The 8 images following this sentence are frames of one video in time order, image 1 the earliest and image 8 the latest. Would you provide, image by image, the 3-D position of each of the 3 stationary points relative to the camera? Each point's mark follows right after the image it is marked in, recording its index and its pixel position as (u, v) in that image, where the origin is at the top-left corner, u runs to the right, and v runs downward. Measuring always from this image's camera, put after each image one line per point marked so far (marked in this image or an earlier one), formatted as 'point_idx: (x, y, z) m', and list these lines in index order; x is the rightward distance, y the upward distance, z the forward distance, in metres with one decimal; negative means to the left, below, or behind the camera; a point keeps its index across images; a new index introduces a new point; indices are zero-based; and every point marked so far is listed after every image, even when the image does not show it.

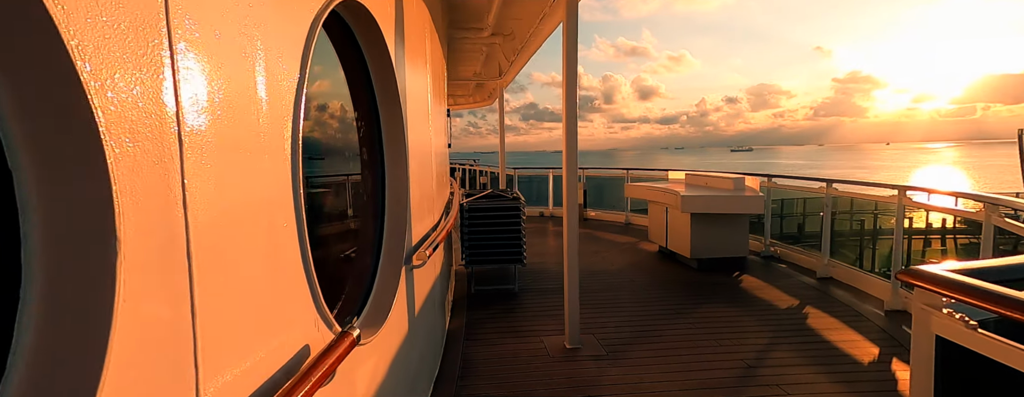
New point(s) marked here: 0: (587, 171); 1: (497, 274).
0: (+1.4, +0.5, +9.0) m
1: (-0.1, -0.7, +4.4) m
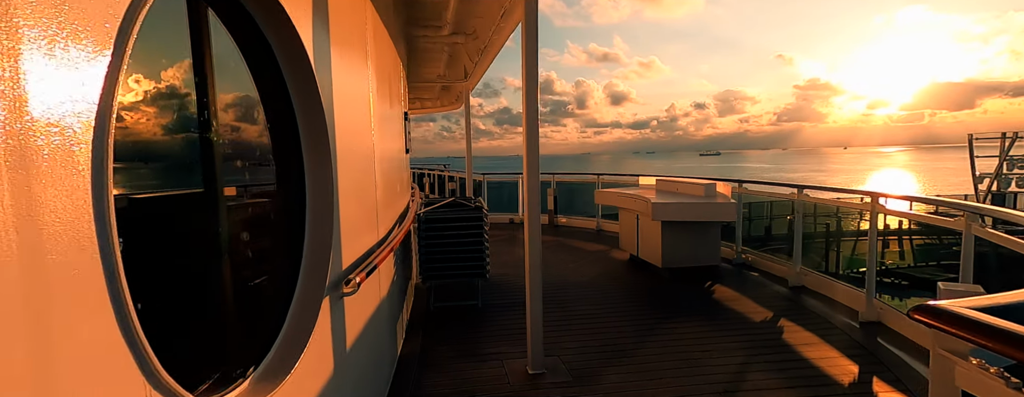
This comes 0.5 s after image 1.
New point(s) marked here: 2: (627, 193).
0: (+0.8, +0.4, +8.9) m
1: (-0.4, -0.8, +4.1) m
2: (+1.3, +0.1, +5.6) m
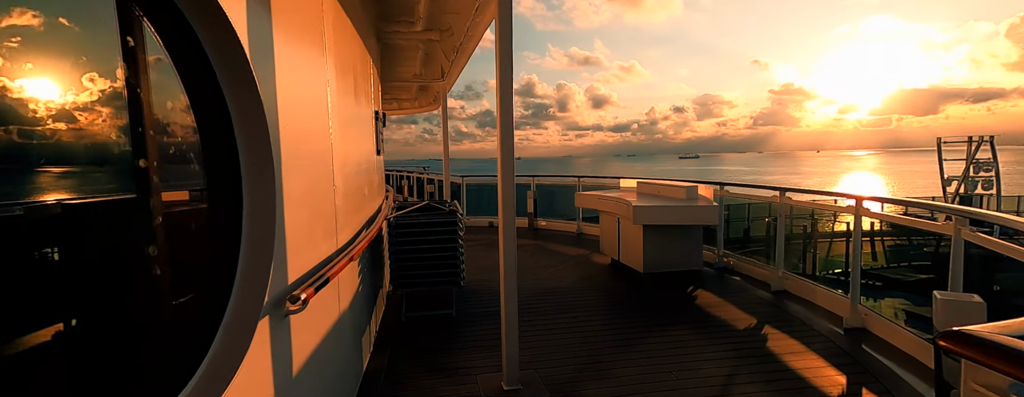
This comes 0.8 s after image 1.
0: (+0.5, +0.4, +8.7) m
1: (-0.6, -0.8, +3.9) m
2: (+1.1, 0.0, +5.5) m
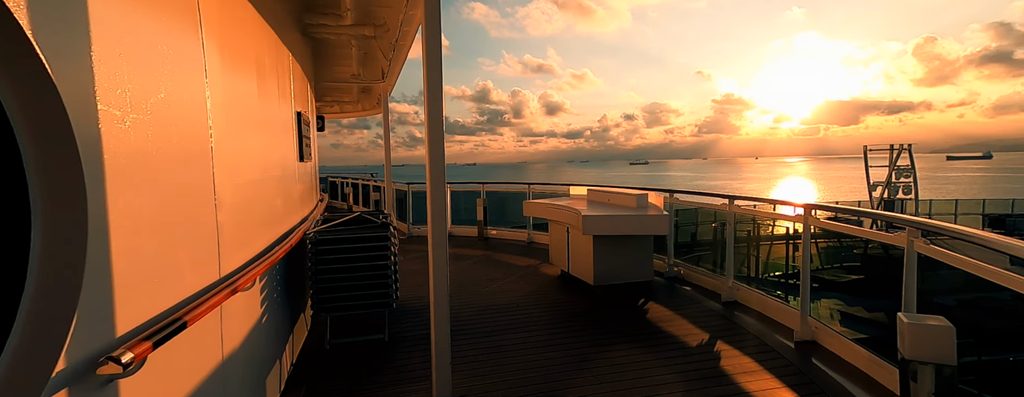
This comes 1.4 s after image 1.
0: (-0.4, +0.2, +8.4) m
1: (-1.1, -0.9, +3.5) m
2: (+0.5, -0.1, +5.3) m
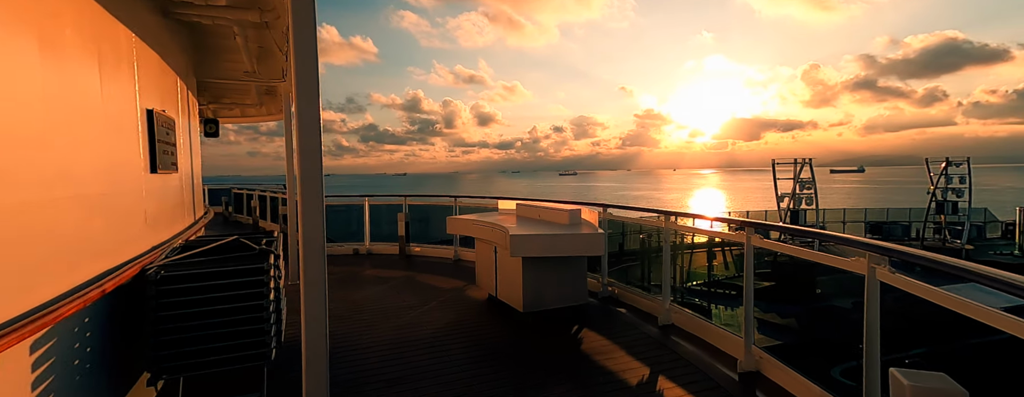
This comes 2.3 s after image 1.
0: (-1.7, 0.0, +7.8) m
1: (-1.6, -1.0, +2.8) m
2: (-0.3, -0.2, +4.8) m
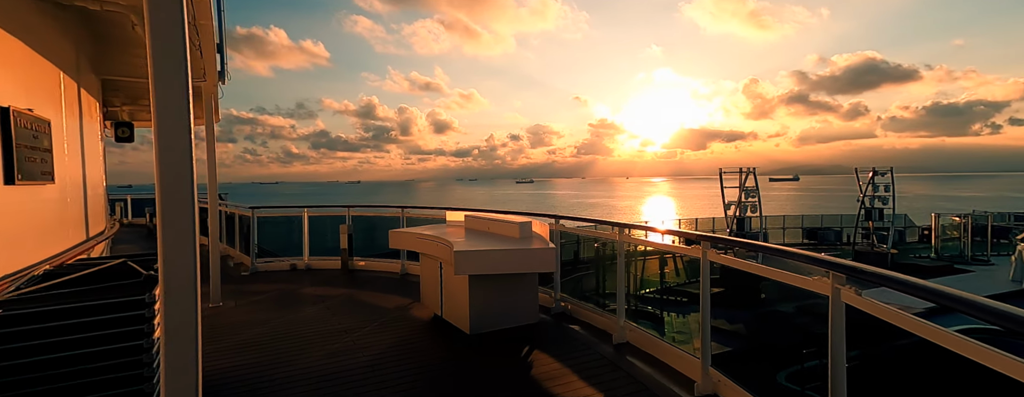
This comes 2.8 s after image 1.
0: (-2.4, -0.2, +7.3) m
1: (-1.9, -1.1, +2.4) m
2: (-0.8, -0.3, +4.5) m
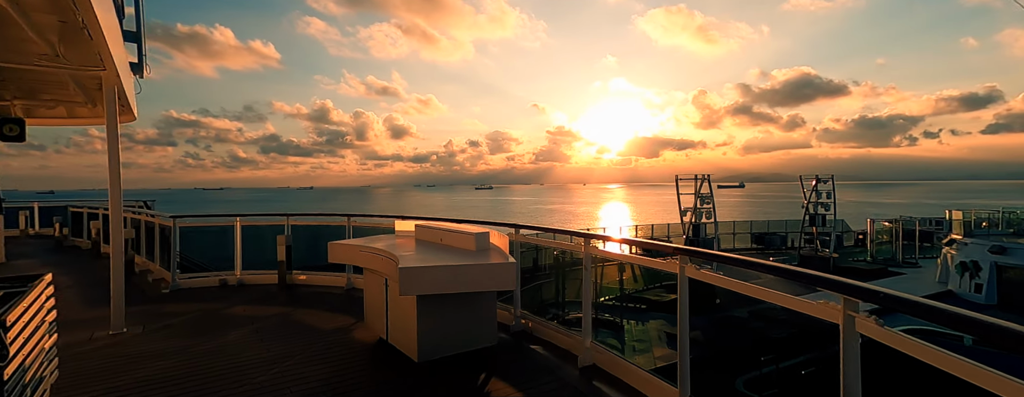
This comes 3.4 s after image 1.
0: (-3.0, -0.3, +6.7) m
1: (-2.1, -1.1, +1.8) m
2: (-1.1, -0.4, +3.9) m
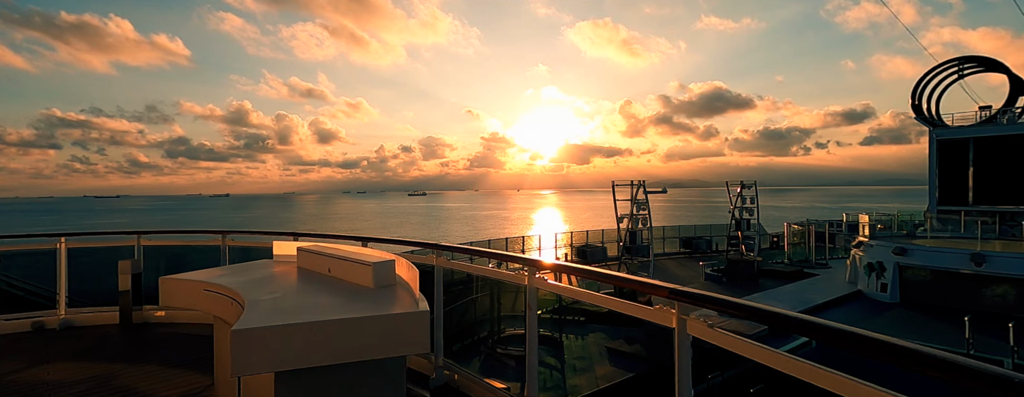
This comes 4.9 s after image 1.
0: (-3.9, -0.4, +5.1) m
1: (-2.2, -1.2, +0.4) m
2: (-1.6, -0.5, +2.7) m
